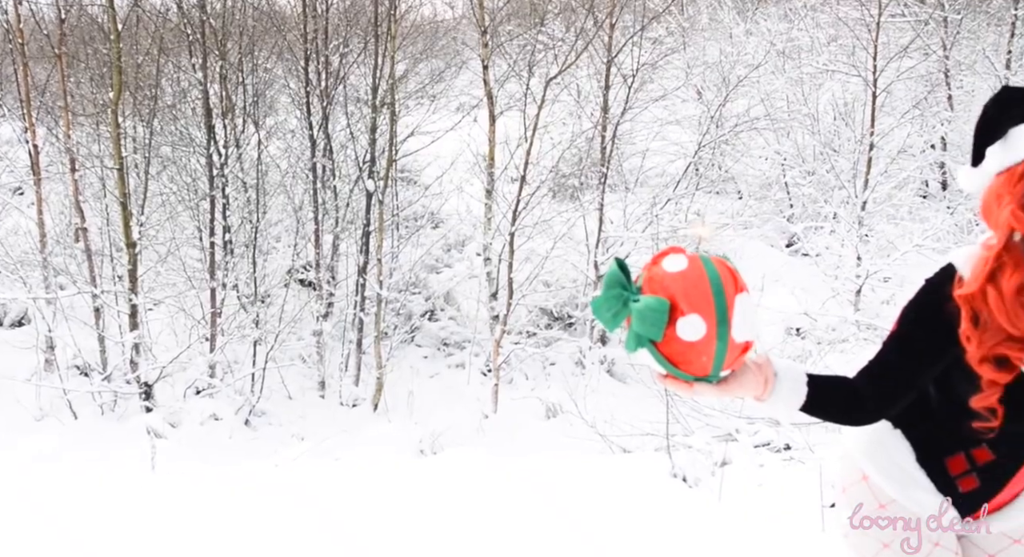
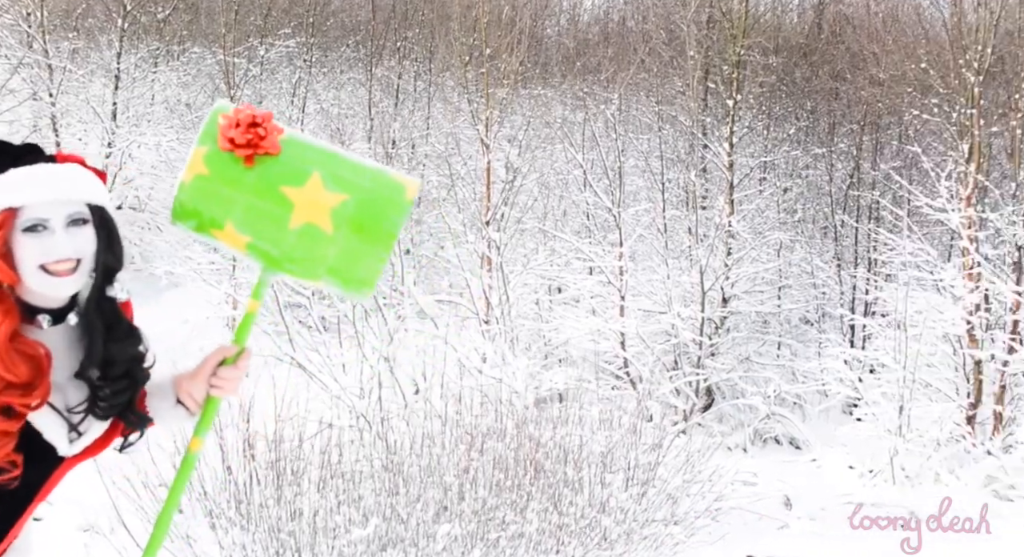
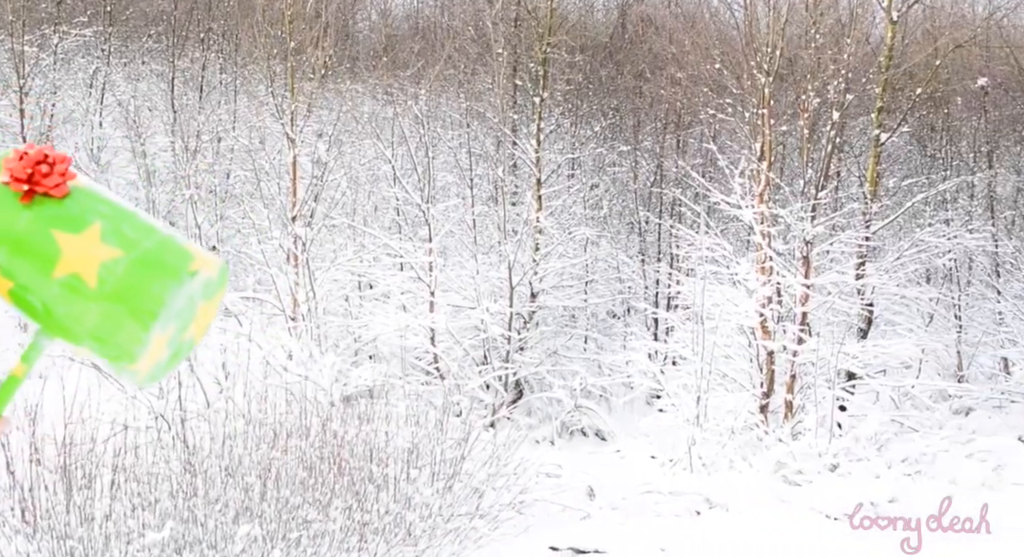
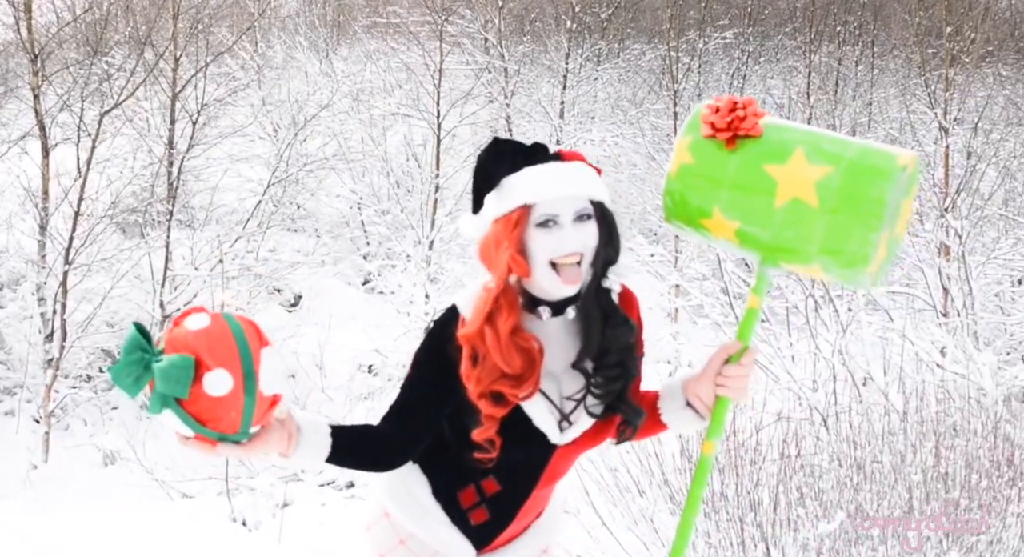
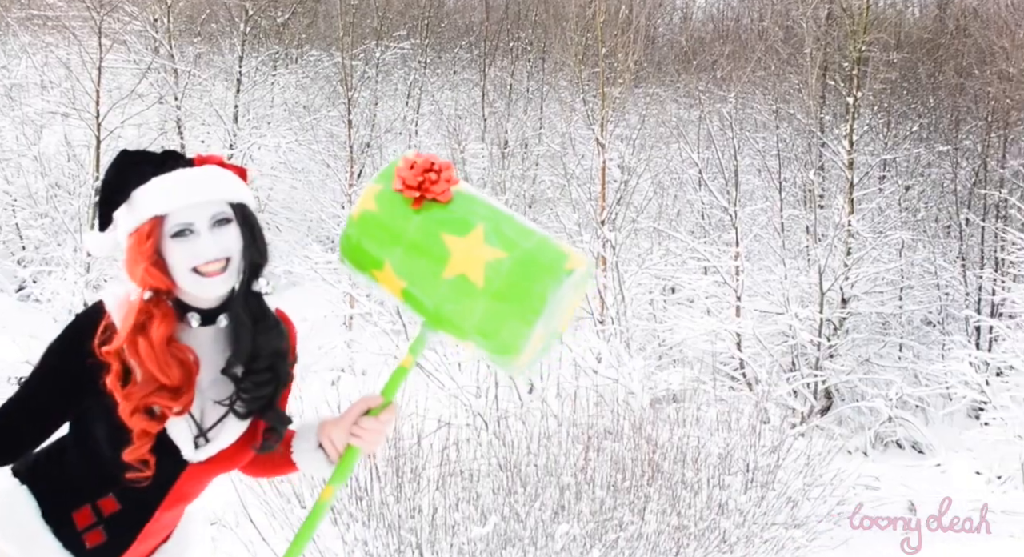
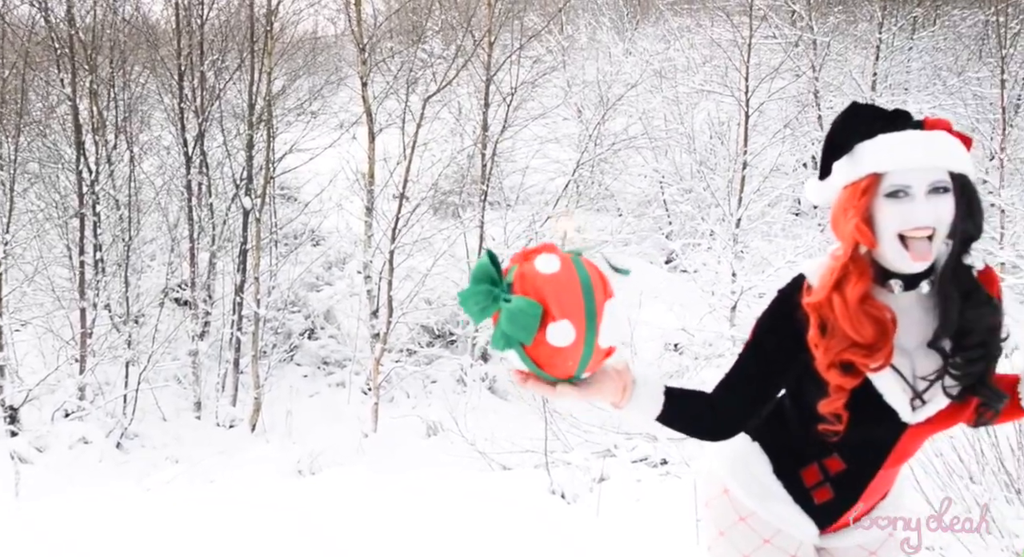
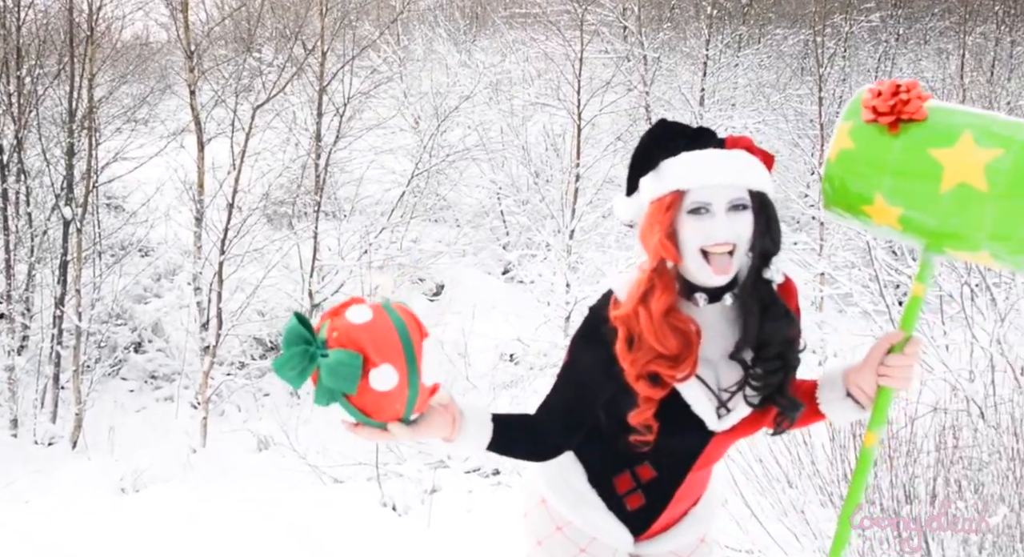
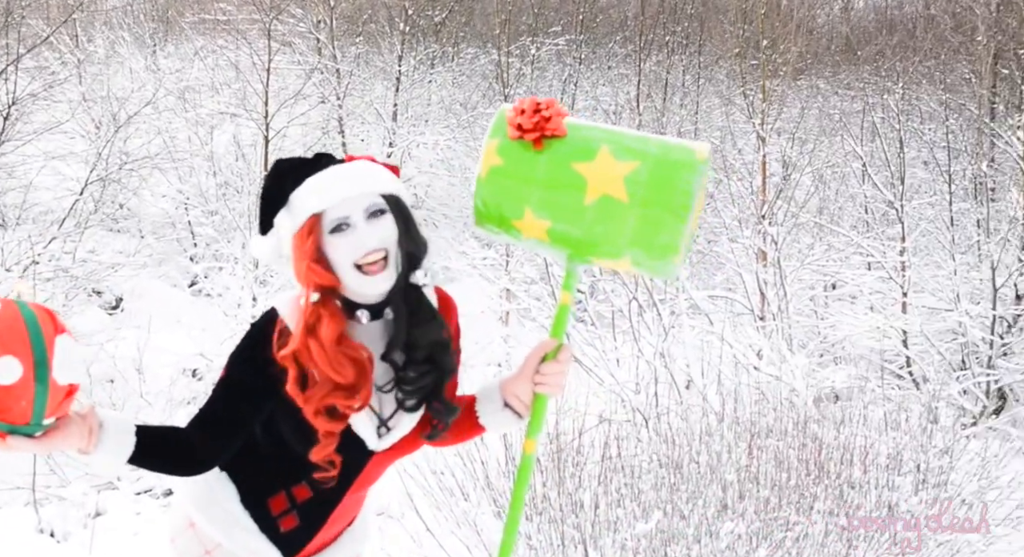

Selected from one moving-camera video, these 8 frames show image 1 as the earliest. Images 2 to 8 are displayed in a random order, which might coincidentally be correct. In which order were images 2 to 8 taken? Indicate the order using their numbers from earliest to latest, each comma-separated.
6, 7, 4, 8, 5, 2, 3
